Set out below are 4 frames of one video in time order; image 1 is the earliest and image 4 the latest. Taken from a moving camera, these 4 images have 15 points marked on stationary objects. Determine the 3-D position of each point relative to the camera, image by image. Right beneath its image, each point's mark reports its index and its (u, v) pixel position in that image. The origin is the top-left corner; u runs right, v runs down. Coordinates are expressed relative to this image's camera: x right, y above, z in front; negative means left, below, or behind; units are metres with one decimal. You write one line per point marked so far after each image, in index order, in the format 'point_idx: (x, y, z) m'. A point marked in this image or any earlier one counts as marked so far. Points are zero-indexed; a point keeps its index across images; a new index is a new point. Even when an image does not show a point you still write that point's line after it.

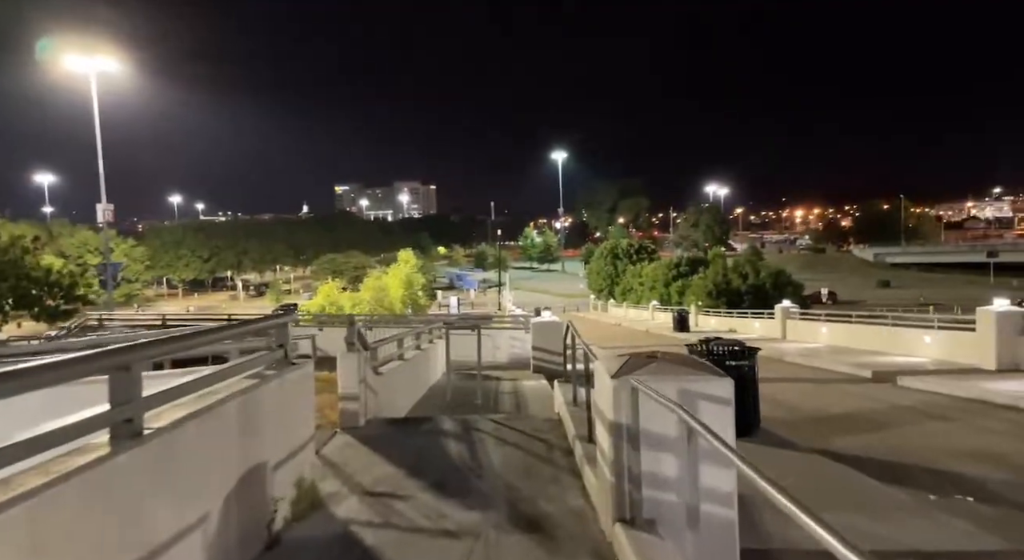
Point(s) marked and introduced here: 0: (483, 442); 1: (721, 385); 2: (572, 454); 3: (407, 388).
0: (-0.3, -1.7, +6.7) m
1: (+1.4, -0.7, +4.0) m
2: (+0.6, -1.7, +6.2) m
3: (-1.7, -1.7, +9.9) m
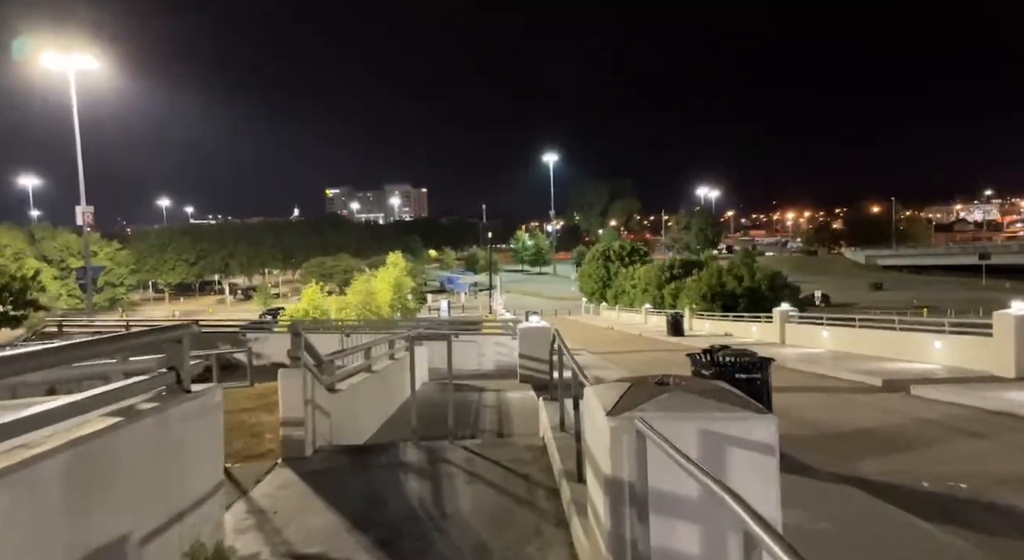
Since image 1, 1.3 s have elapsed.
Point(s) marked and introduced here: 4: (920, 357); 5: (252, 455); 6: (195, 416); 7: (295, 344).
0: (-0.6, -1.8, +5.5) m
1: (+1.2, -0.7, +2.9) m
2: (+0.4, -1.7, +5.0) m
3: (-2.0, -1.8, +8.7) m
4: (+12.6, -2.4, +19.2) m
5: (-3.0, -2.0, +7.2) m
6: (-1.9, -0.8, +3.7) m
7: (-2.1, -0.6, +6.1) m
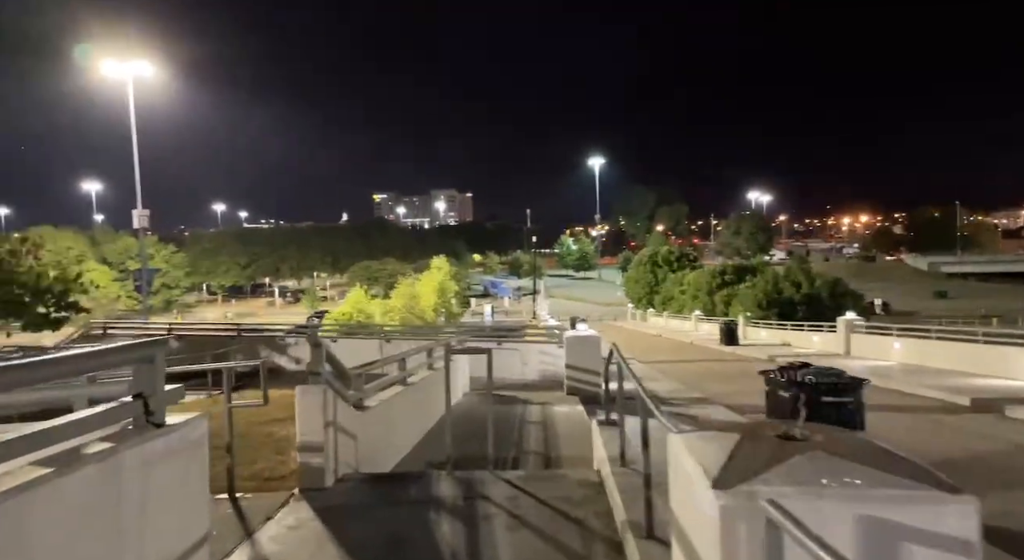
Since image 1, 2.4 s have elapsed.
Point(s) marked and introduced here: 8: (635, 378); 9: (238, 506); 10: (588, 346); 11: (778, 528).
0: (-0.2, -1.8, +4.6) m
1: (+1.4, -0.7, +1.9) m
2: (+0.7, -1.8, +4.1) m
3: (-1.3, -1.8, +7.9) m
4: (+13.9, -2.6, +17.4) m
5: (-2.5, -2.1, +6.5) m
6: (-1.6, -0.8, +3.0) m
7: (-1.7, -0.7, +5.3) m
8: (+1.0, -0.9, +5.2) m
9: (-2.2, -1.8, +5.0) m
10: (+1.6, -1.4, +13.5) m
11: (+0.8, -0.7, +1.8) m
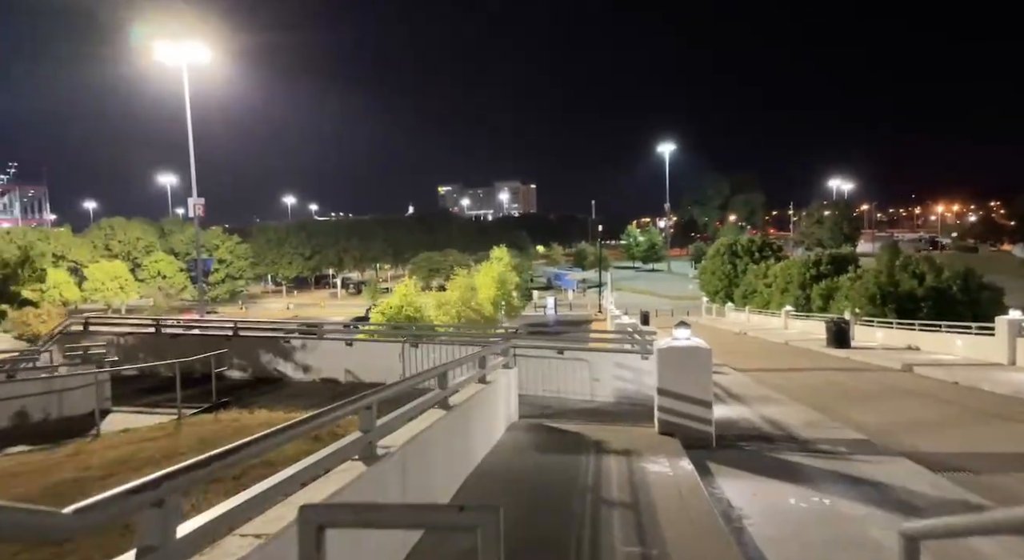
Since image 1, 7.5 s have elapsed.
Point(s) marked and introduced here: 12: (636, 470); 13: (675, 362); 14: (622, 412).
0: (-0.1, -1.7, +0.4) m
1: (+1.1, -0.6, -2.5) m
2: (+0.7, -1.7, -0.2) m
3: (-0.9, -1.6, +3.8) m
4: (+15.2, -2.4, +11.6) m
5: (-2.3, -1.9, +2.5) m
6: (-1.7, -0.7, -1.2) m
7: (-1.5, -0.5, +1.2) m
8: (+1.2, -0.7, +0.8) m
9: (-2.1, -1.7, +1.0) m
10: (+2.6, -1.2, +9.0) m
11: (+0.6, -0.6, -2.5) m
12: (+1.5, -2.3, +7.5) m
13: (+2.4, -1.2, +9.0) m
14: (+1.9, -2.4, +10.8) m
